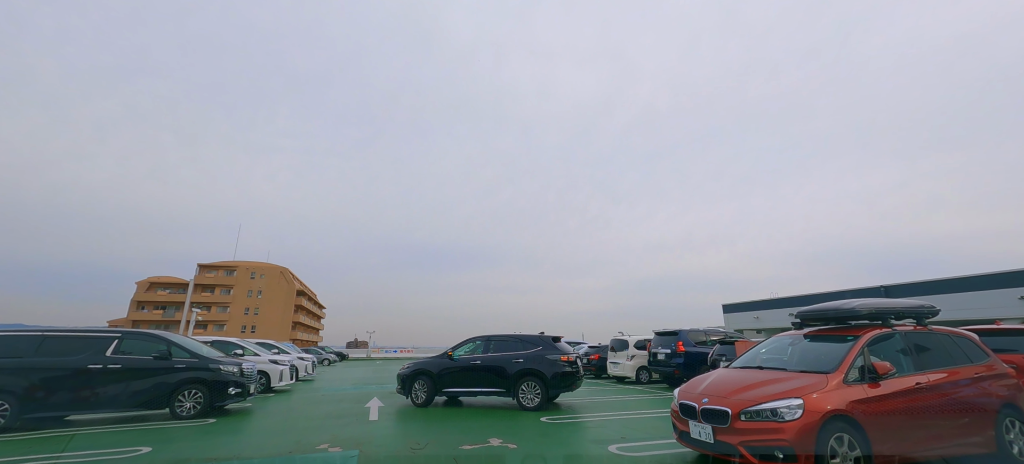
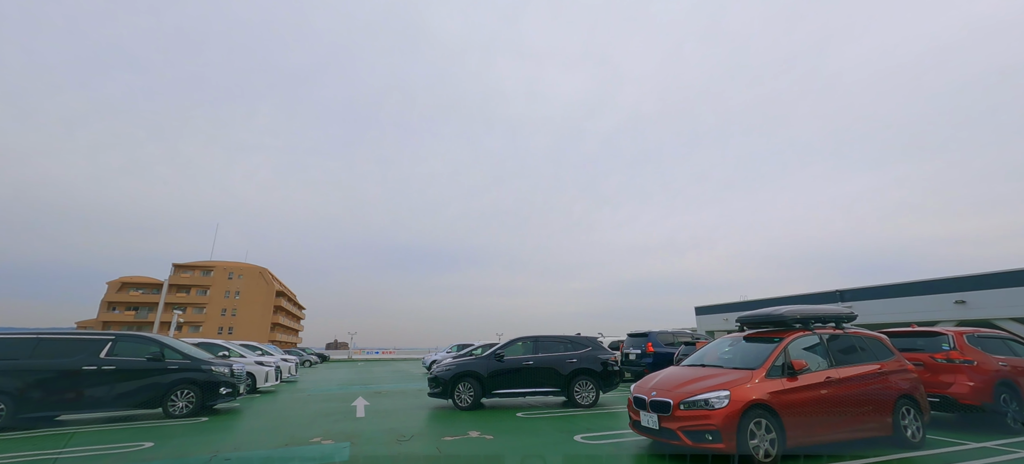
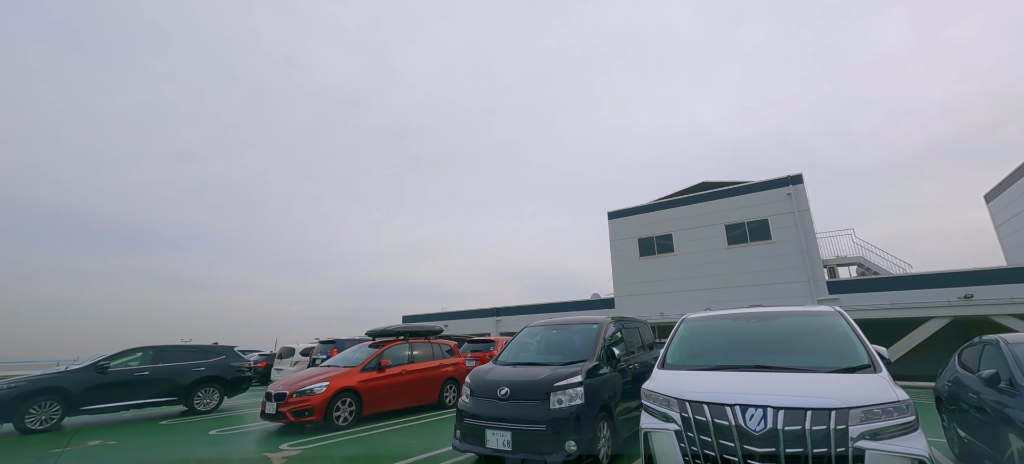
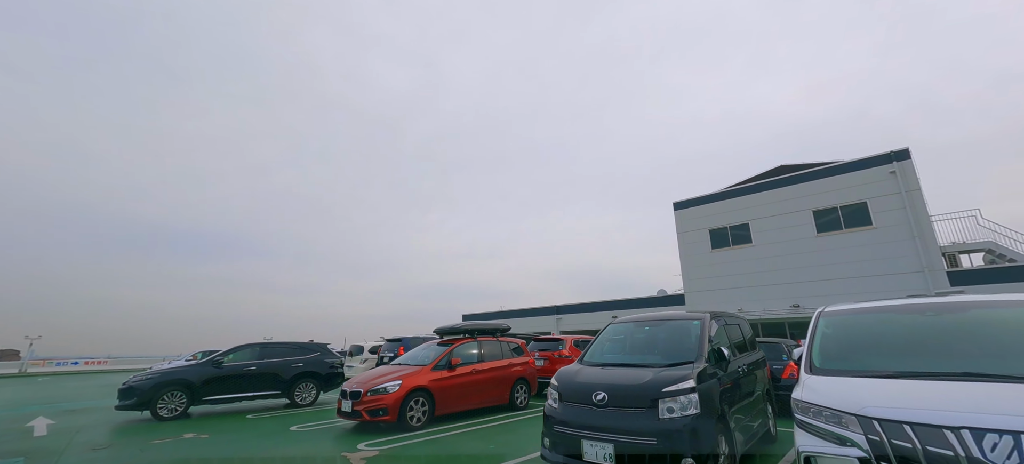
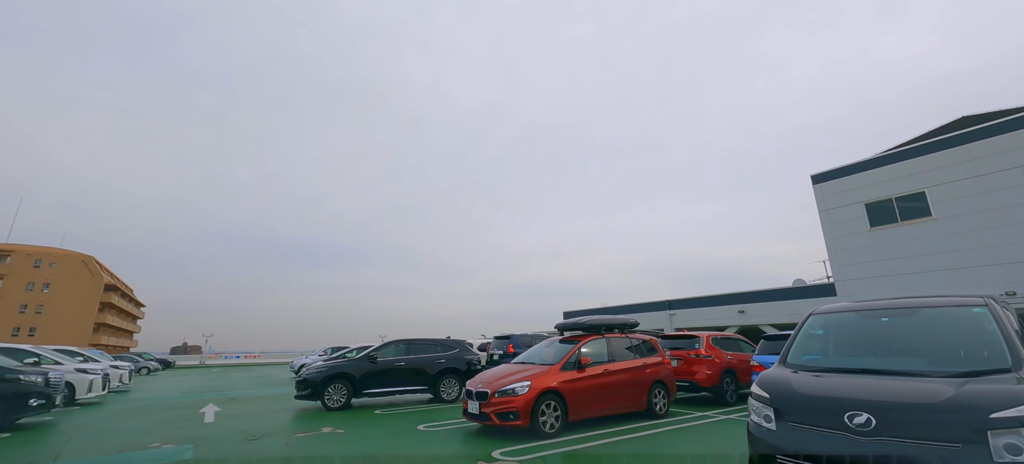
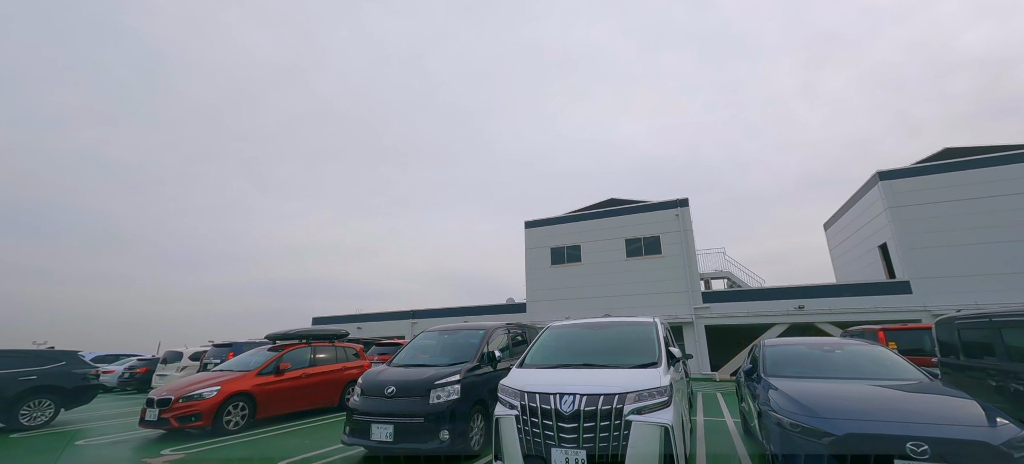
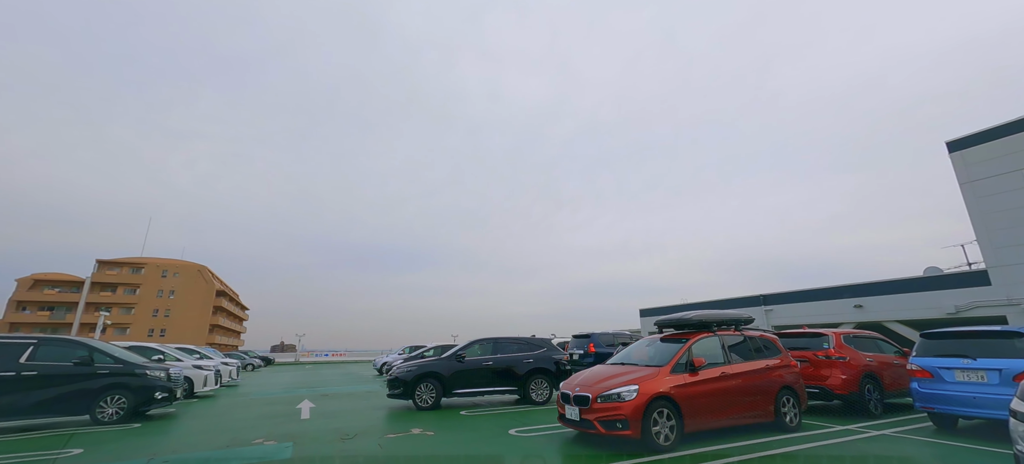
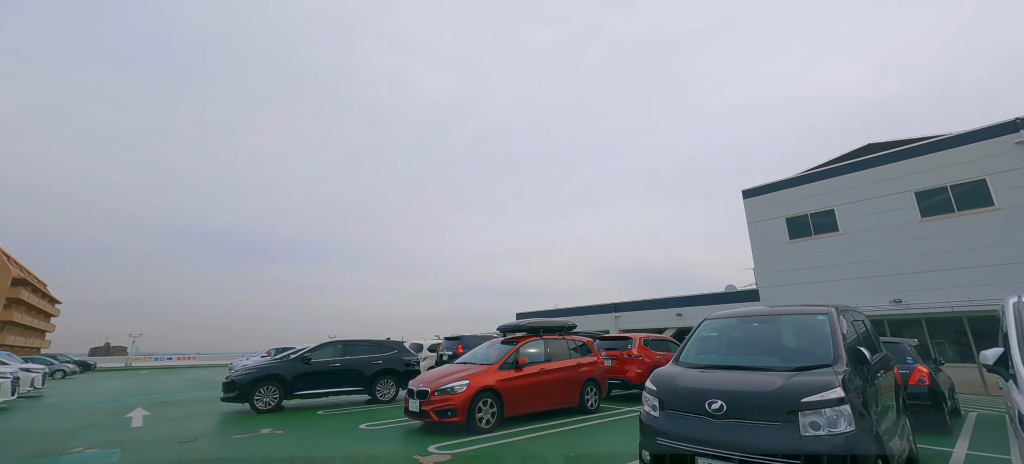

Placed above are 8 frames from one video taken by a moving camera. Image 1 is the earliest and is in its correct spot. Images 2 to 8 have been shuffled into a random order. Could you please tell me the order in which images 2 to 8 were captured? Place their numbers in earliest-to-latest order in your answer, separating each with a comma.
2, 7, 5, 8, 4, 3, 6
